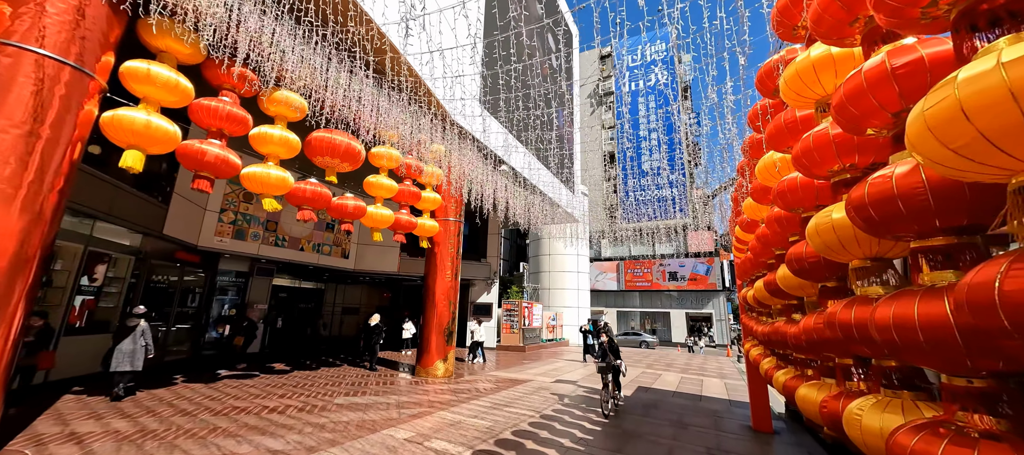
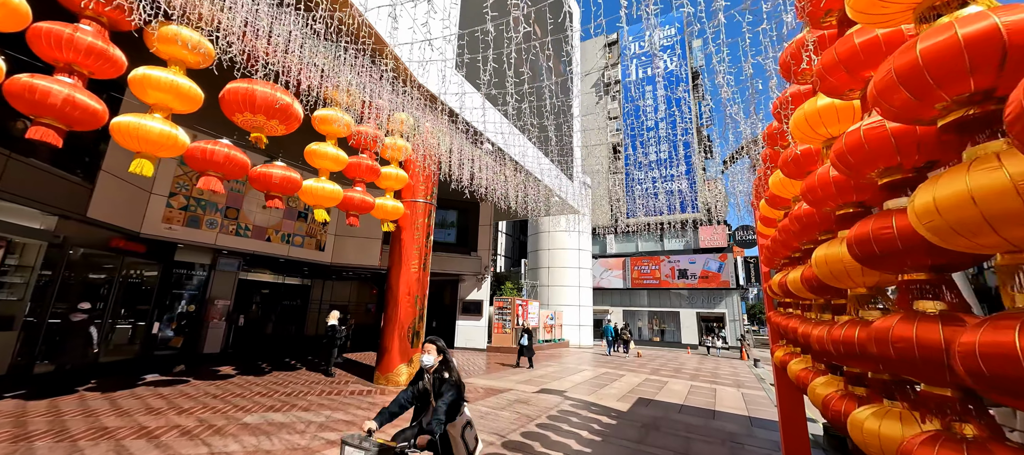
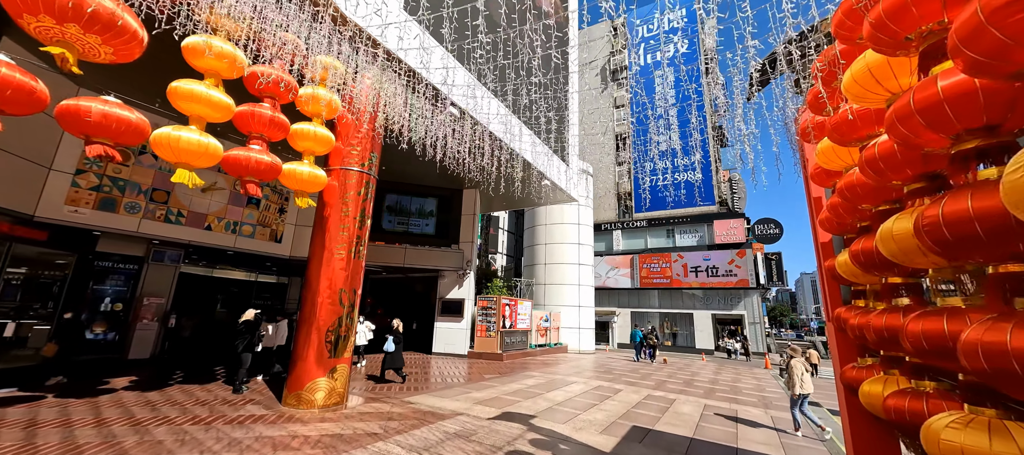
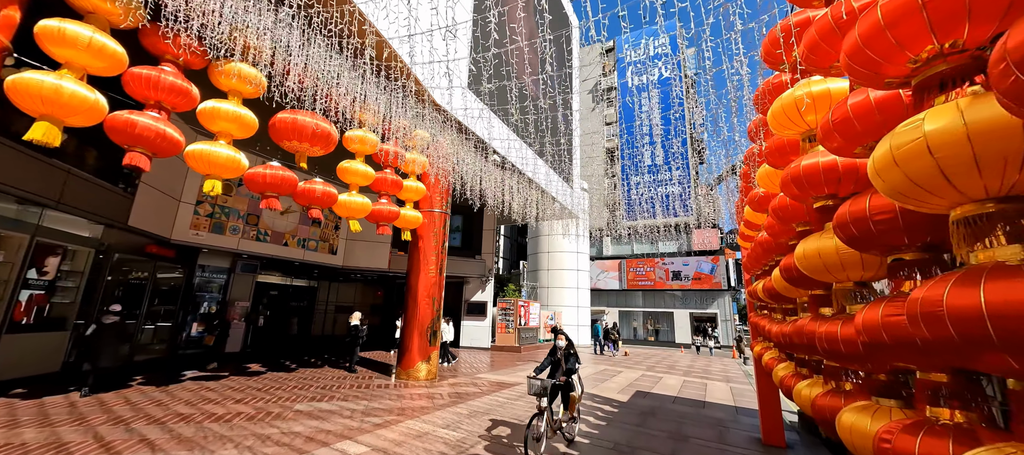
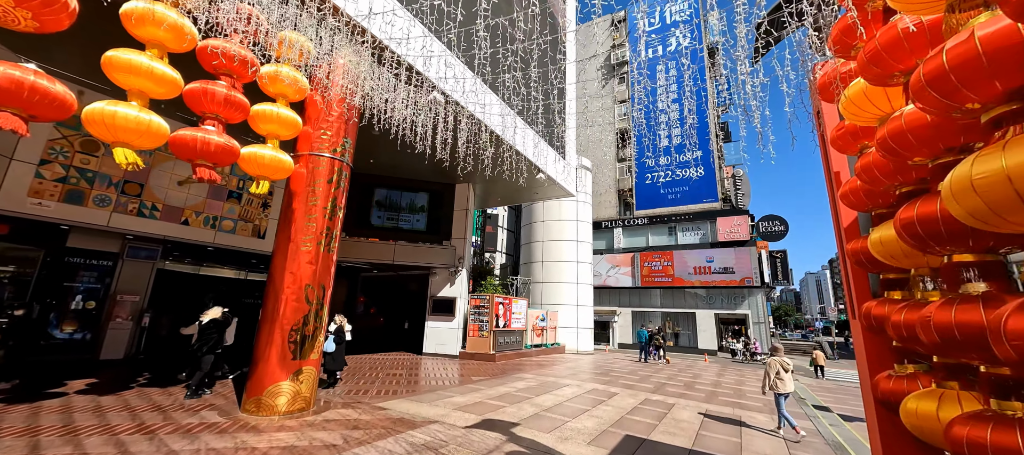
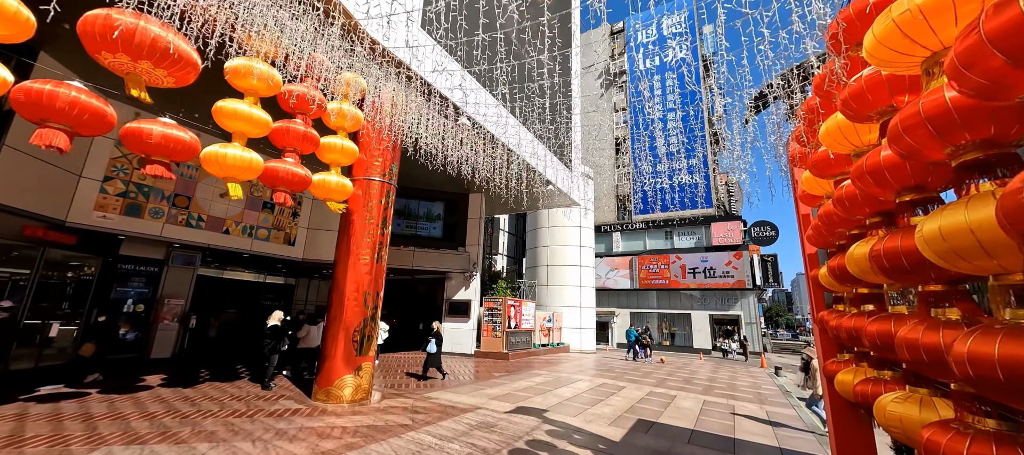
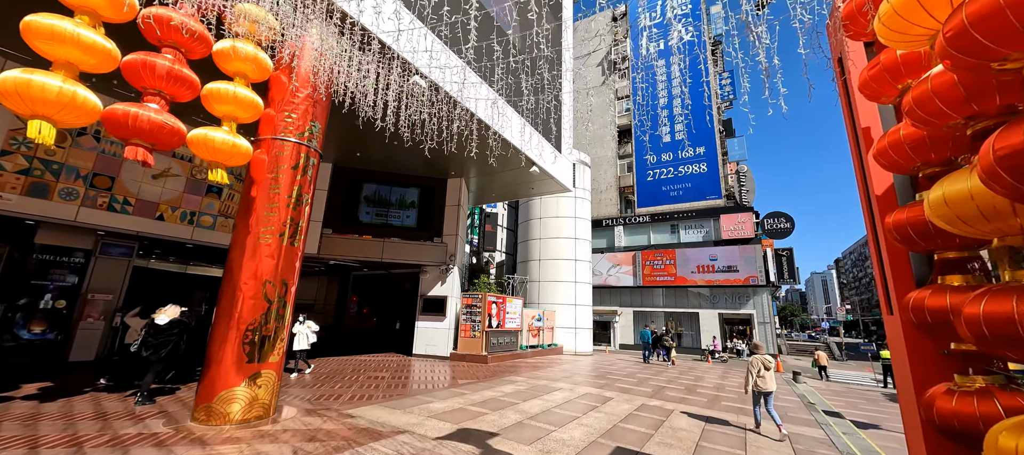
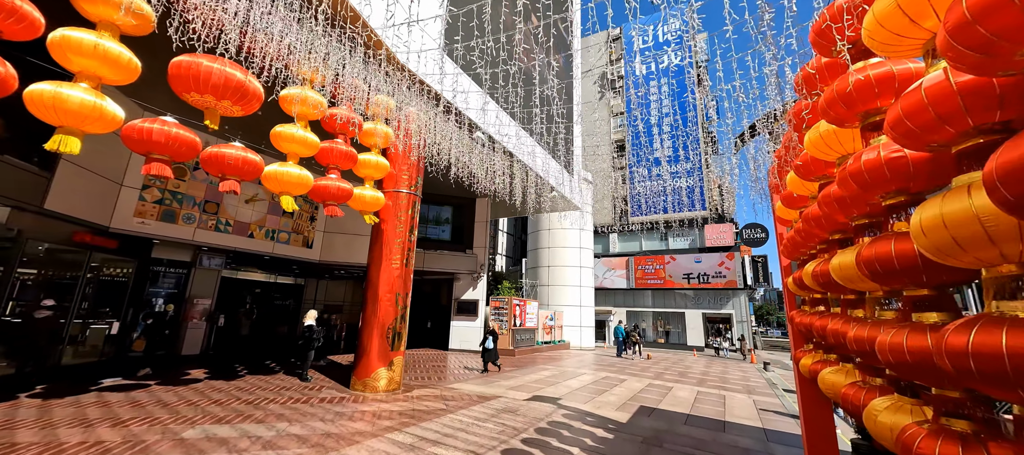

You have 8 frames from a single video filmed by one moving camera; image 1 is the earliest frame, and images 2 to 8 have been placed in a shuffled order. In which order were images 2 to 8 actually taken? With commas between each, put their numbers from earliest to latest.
4, 2, 8, 6, 3, 5, 7
